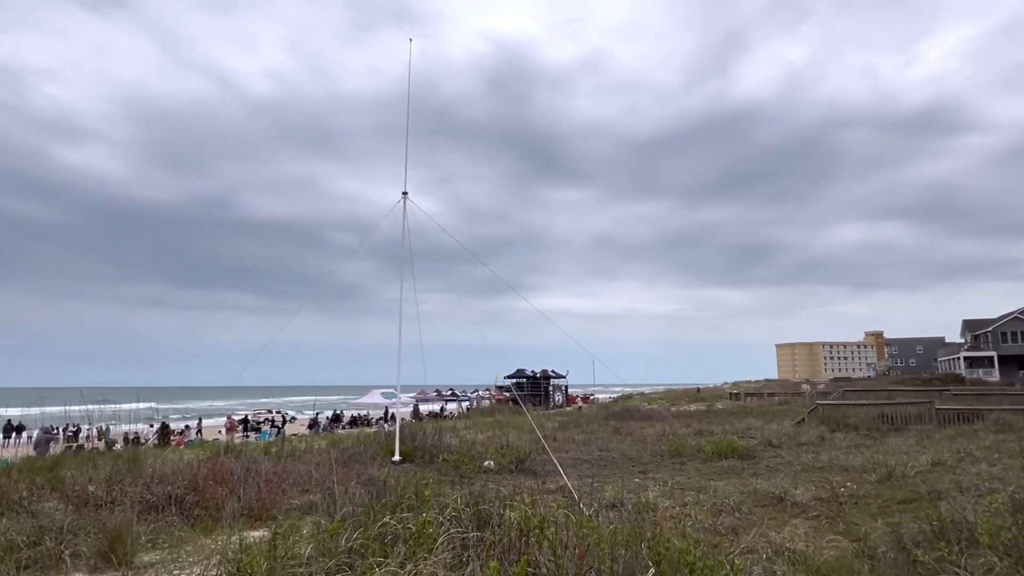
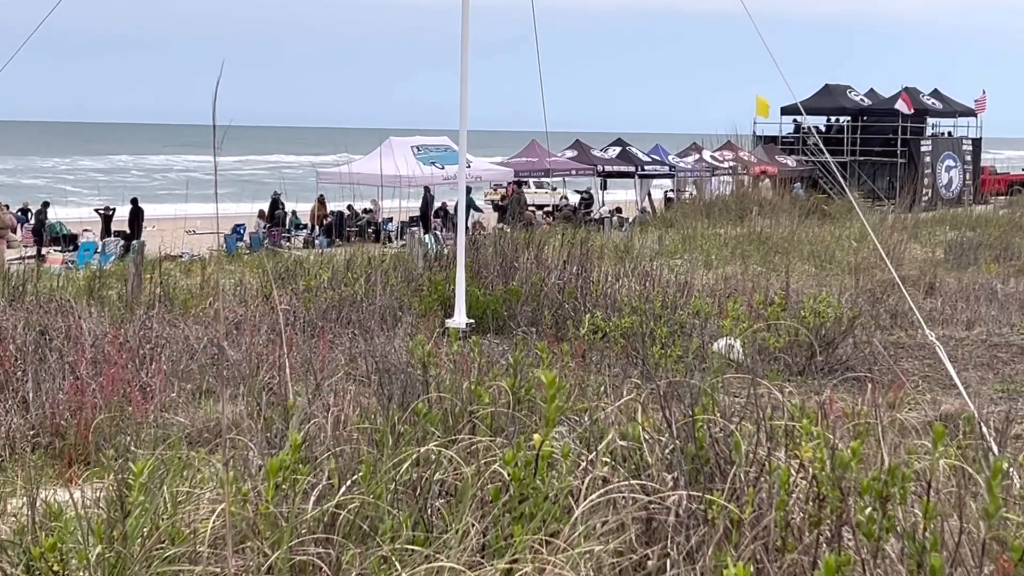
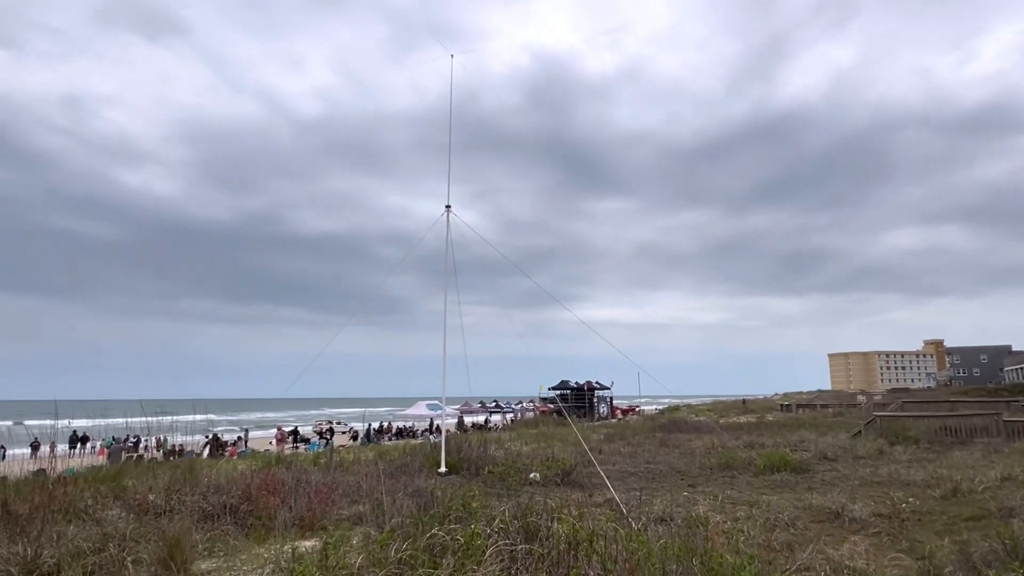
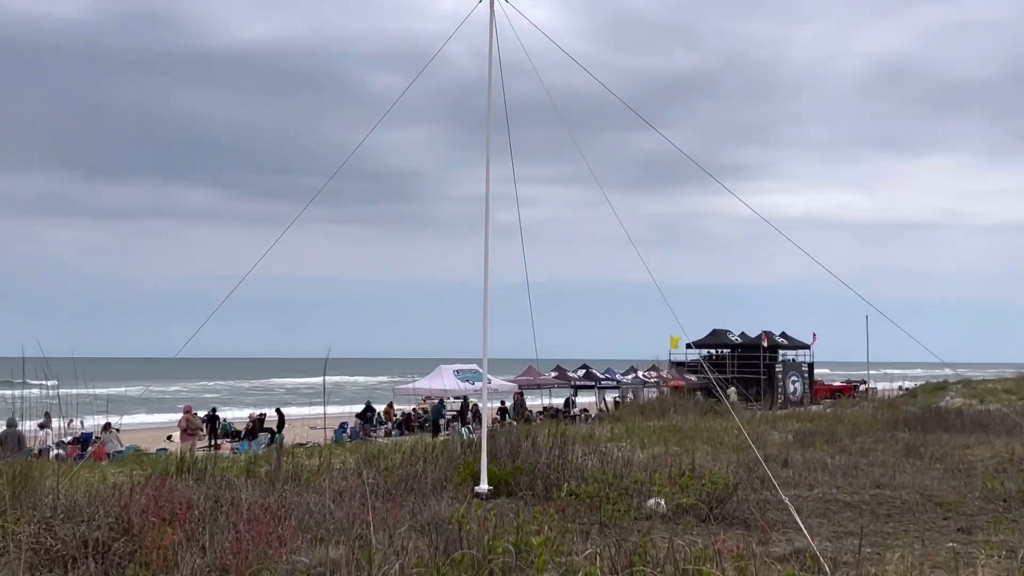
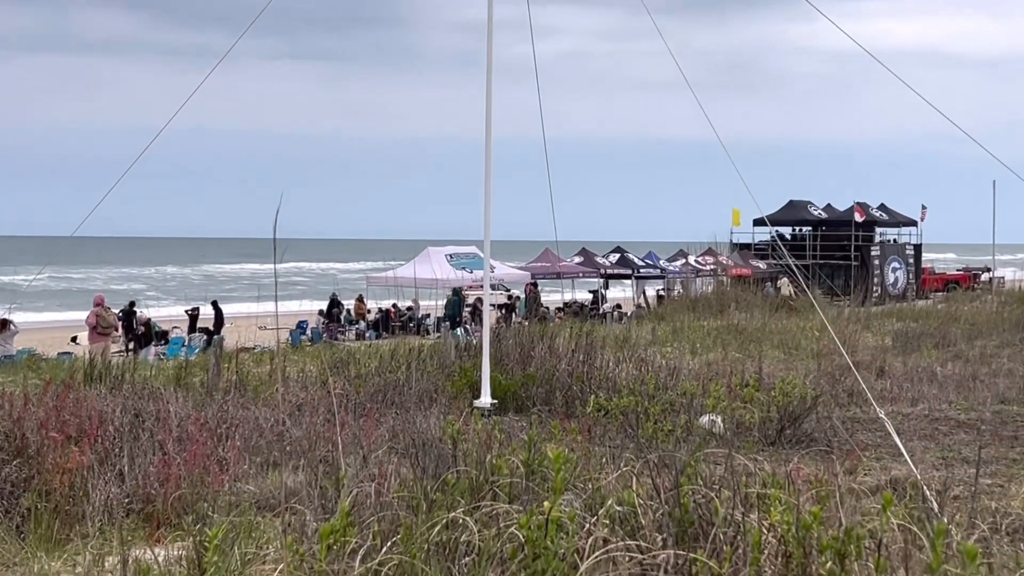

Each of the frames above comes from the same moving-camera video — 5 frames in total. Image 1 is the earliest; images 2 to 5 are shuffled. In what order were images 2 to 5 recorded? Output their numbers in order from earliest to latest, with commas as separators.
3, 4, 5, 2
